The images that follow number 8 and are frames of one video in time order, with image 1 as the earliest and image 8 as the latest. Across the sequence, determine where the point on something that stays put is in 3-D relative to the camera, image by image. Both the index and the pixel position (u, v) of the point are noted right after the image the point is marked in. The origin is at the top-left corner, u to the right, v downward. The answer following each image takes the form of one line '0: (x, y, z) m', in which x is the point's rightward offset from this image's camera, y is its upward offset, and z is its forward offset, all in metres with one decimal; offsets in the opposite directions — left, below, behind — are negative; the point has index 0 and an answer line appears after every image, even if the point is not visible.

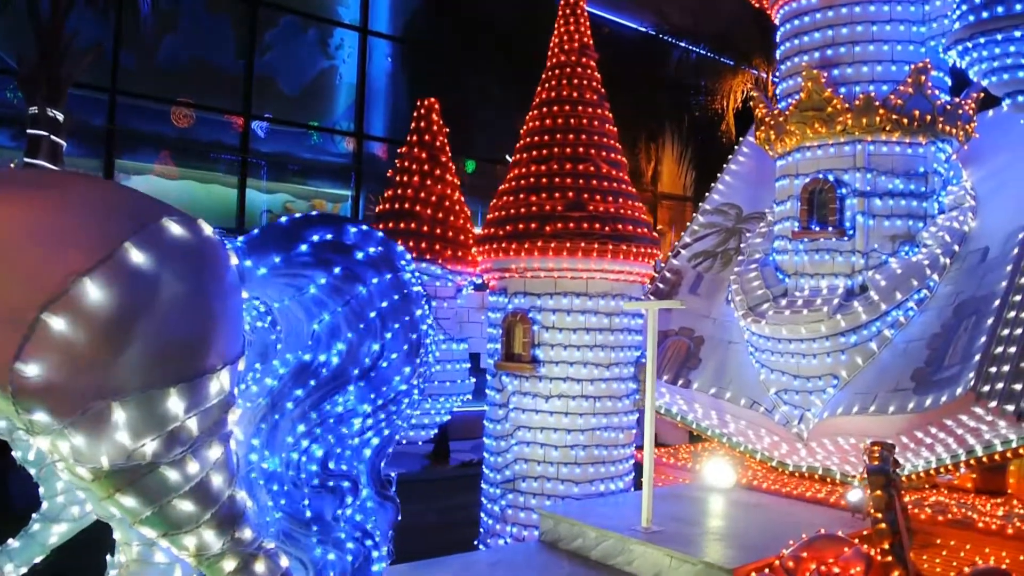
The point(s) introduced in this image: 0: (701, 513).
0: (+1.2, -1.4, +5.3) m
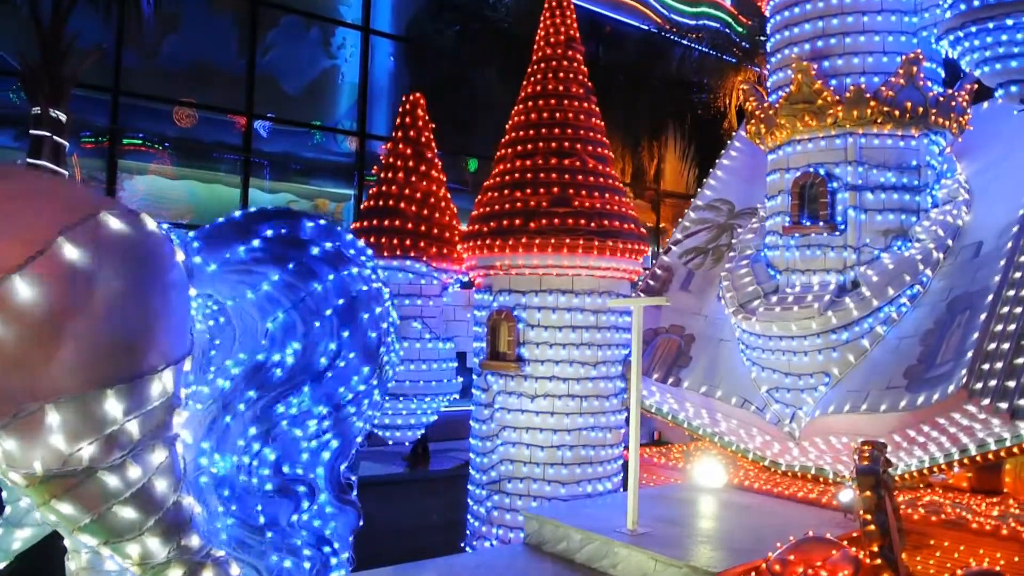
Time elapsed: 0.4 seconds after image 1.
0: (+1.1, -1.3, +5.2) m
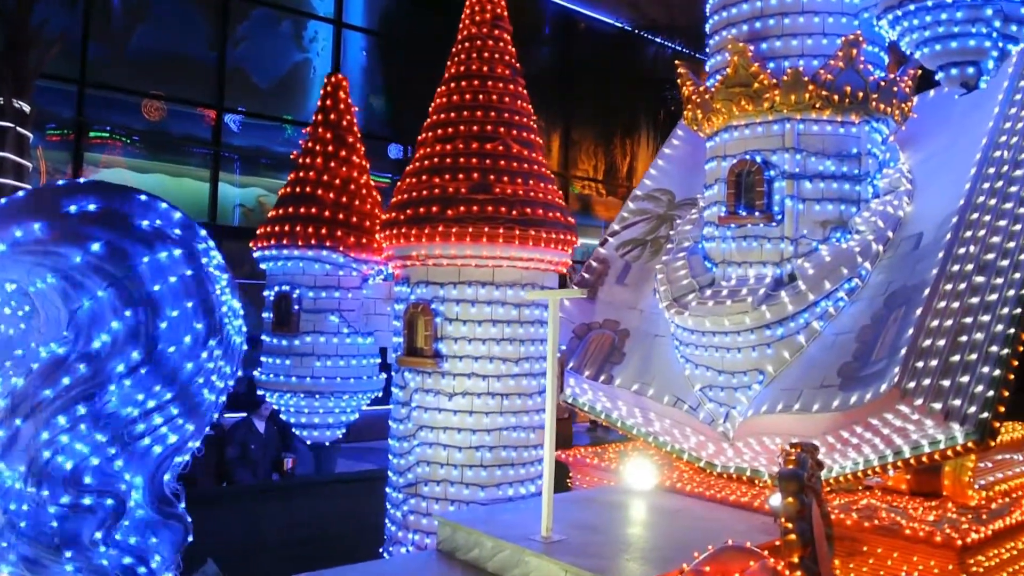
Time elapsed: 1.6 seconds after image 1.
0: (+0.6, -1.3, +4.9) m
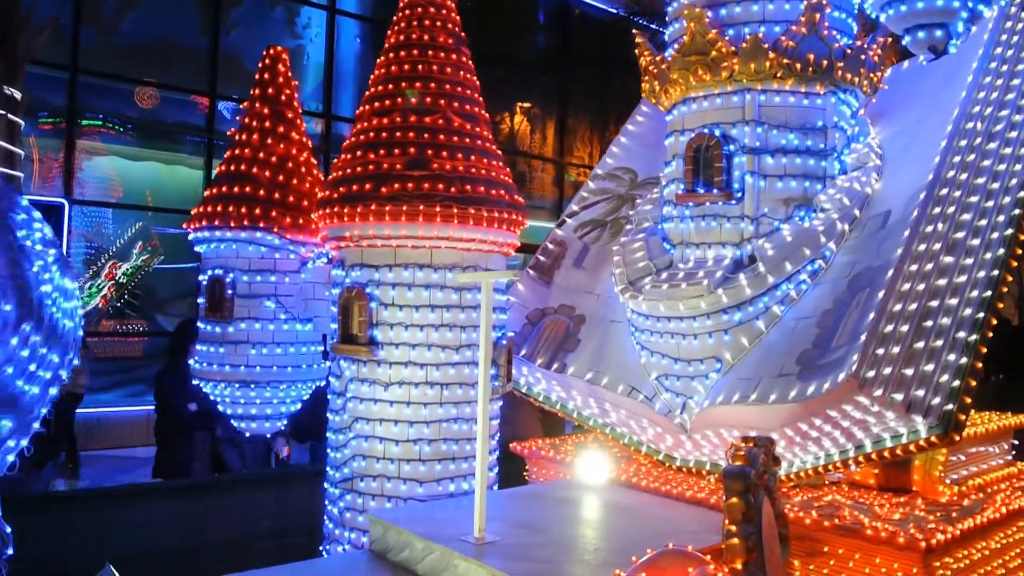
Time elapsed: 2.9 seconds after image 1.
0: (+0.3, -1.2, +4.6) m
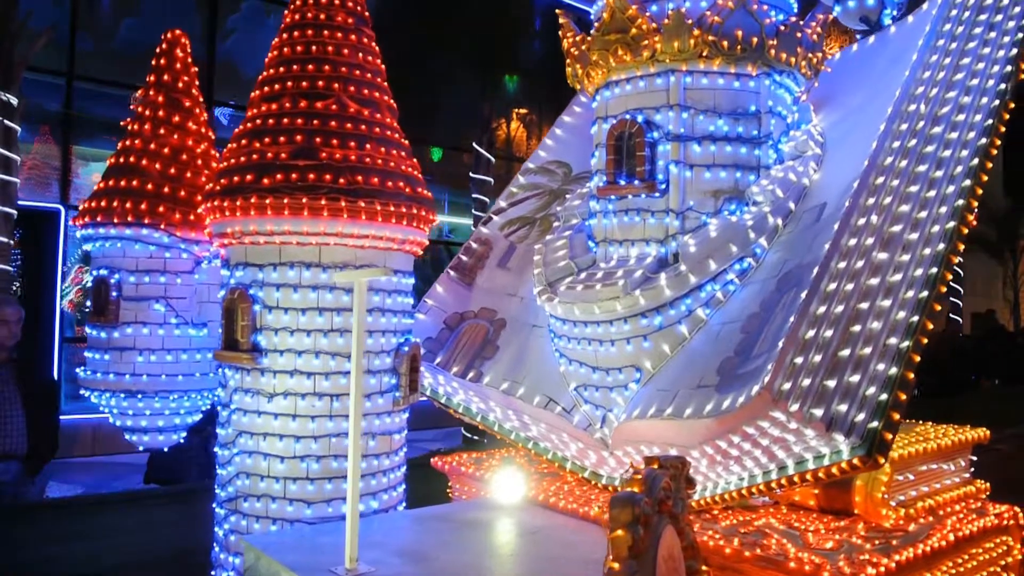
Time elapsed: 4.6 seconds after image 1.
0: (-0.2, -1.2, +4.2) m
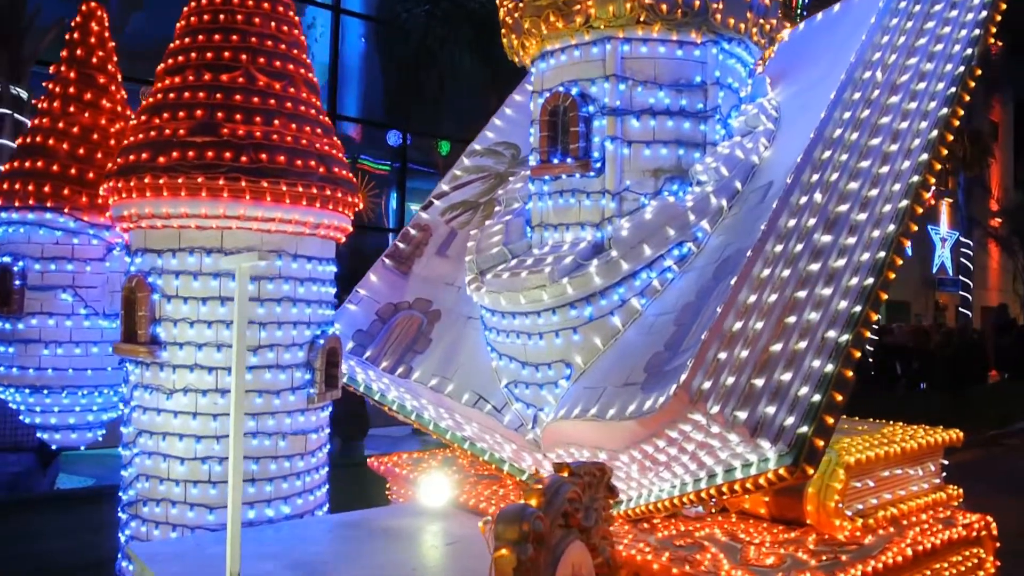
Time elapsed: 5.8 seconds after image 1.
0: (-0.5, -1.2, +3.8) m
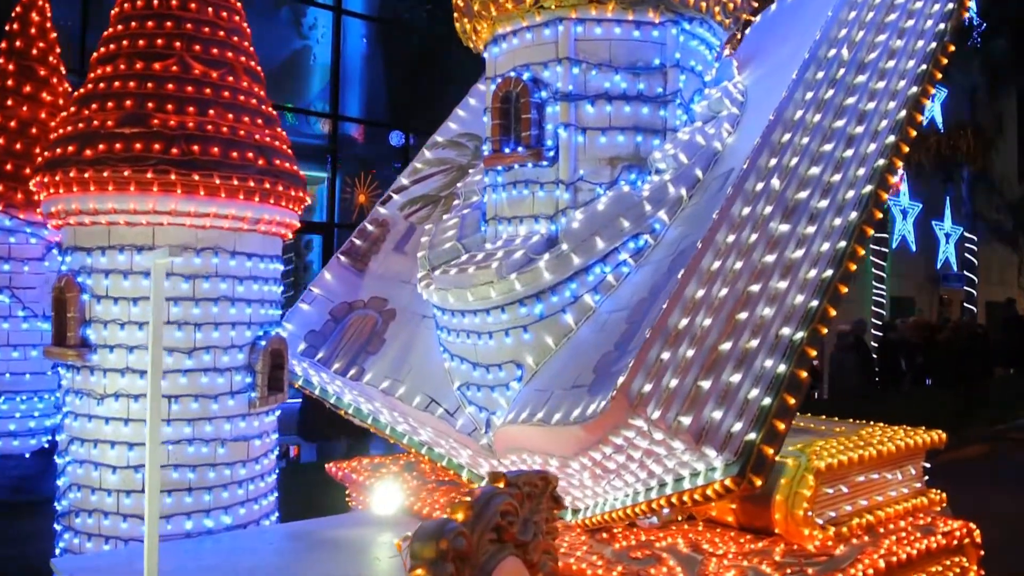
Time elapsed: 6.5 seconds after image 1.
0: (-0.8, -1.2, +3.6) m
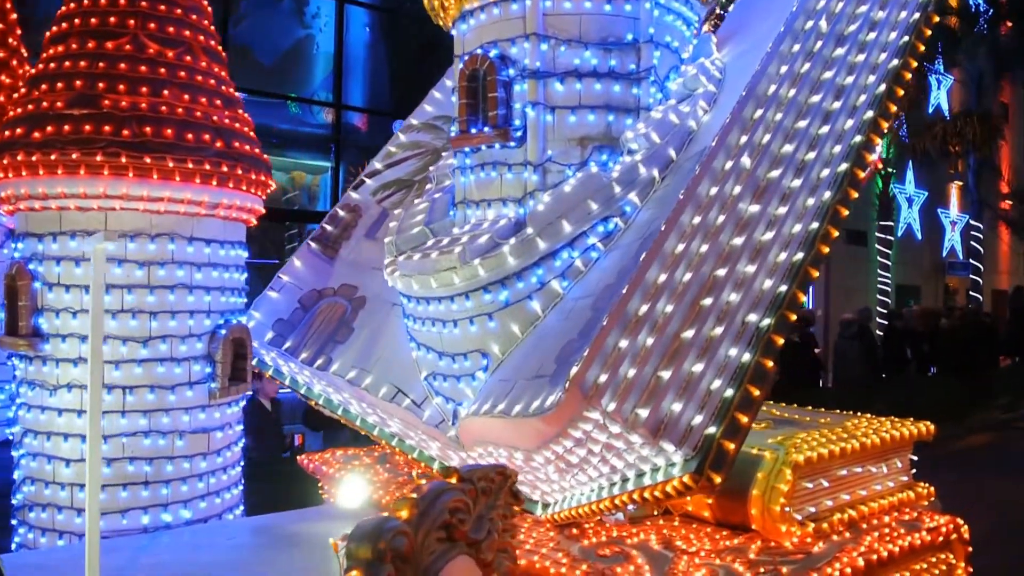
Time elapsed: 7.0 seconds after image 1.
0: (-0.9, -1.1, +3.5) m
